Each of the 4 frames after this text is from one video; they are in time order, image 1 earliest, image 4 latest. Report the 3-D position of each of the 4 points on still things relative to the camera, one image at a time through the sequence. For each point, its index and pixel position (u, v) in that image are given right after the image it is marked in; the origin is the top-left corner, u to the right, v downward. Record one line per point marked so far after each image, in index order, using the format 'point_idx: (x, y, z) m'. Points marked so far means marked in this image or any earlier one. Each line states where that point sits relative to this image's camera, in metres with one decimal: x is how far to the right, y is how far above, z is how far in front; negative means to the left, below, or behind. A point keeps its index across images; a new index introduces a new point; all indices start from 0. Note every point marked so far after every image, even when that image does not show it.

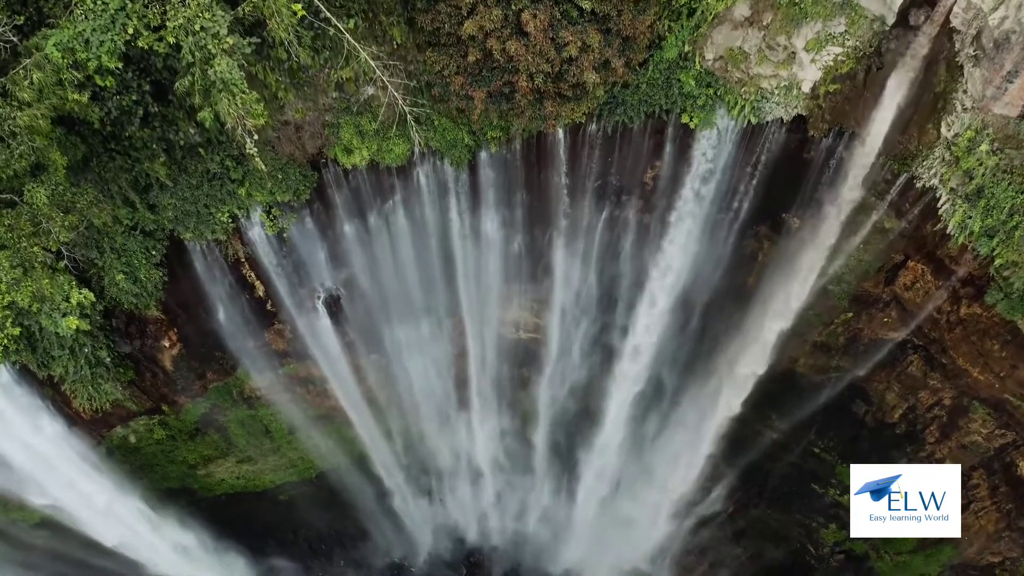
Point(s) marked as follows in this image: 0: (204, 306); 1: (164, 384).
0: (-5.2, -0.3, +10.0) m
1: (-6.1, -1.7, +10.5) m
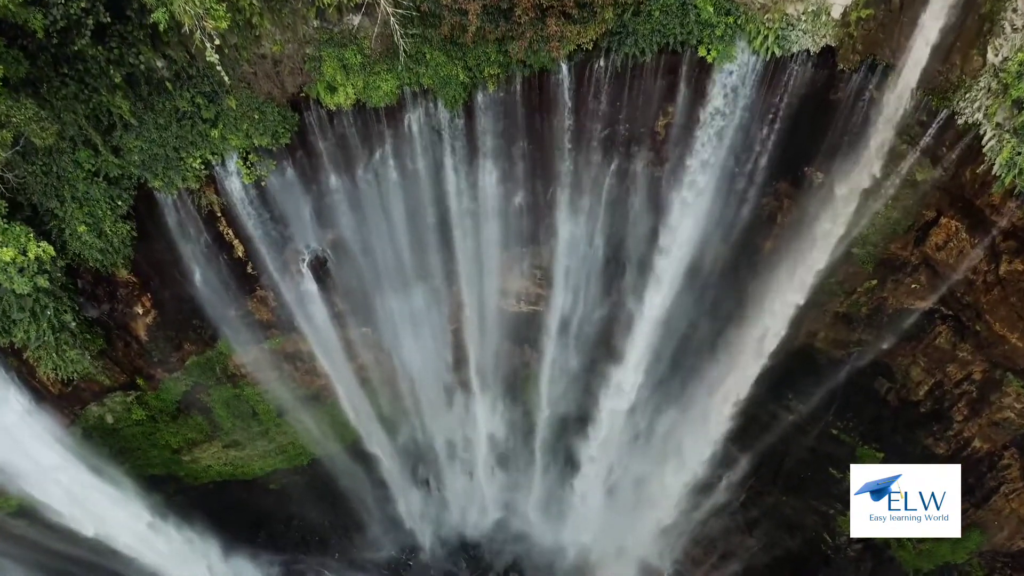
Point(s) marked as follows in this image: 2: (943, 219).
0: (-5.2, +0.3, +9.3) m
1: (-6.1, -1.1, +9.8) m
2: (+6.0, +1.0, +8.4) m
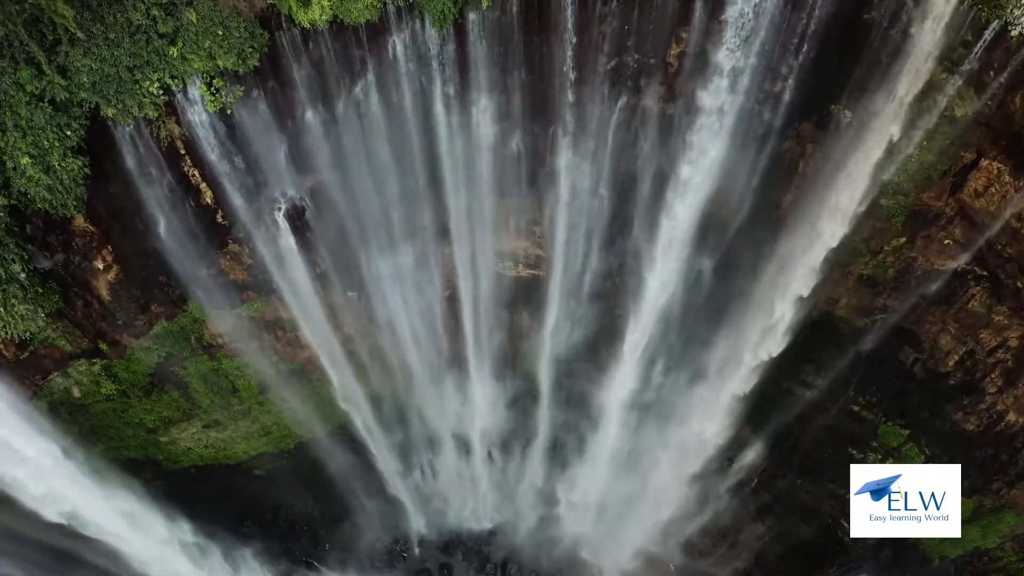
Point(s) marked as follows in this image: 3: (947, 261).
0: (-5.2, +1.0, +8.4) m
1: (-6.2, -0.4, +9.0) m
2: (+6.0, +1.6, +7.5) m
3: (+6.1, +0.5, +8.4) m
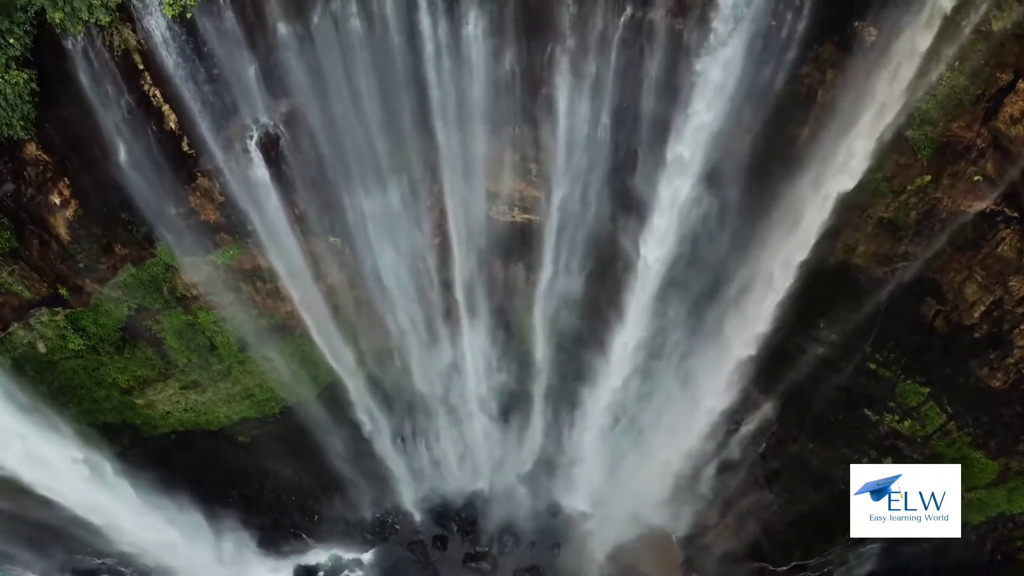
0: (-5.3, +1.8, +7.7) m
1: (-6.2, +0.4, +8.3) m
2: (+5.9, +2.5, +6.8) m
3: (+6.1, +1.3, +7.7) m
